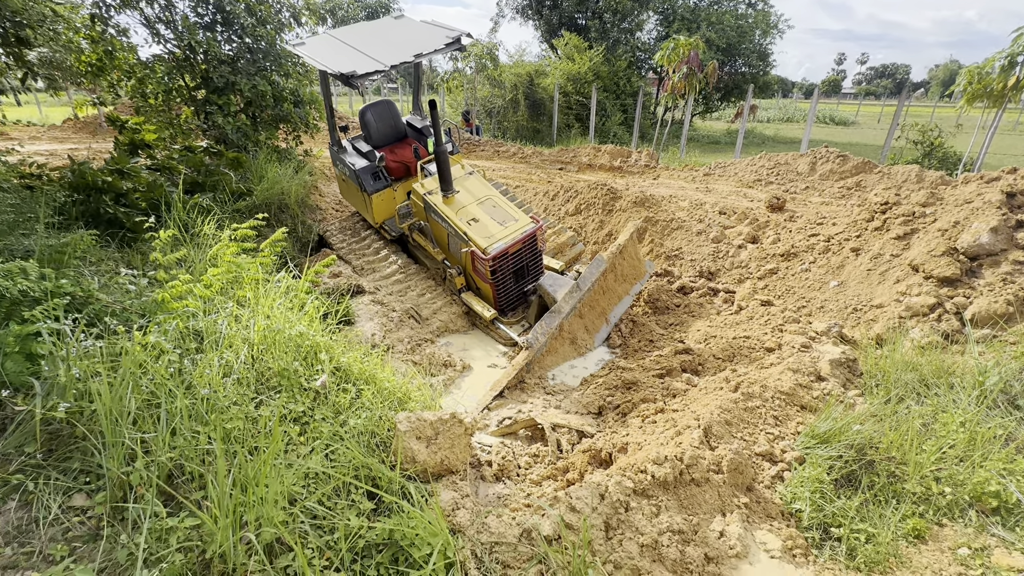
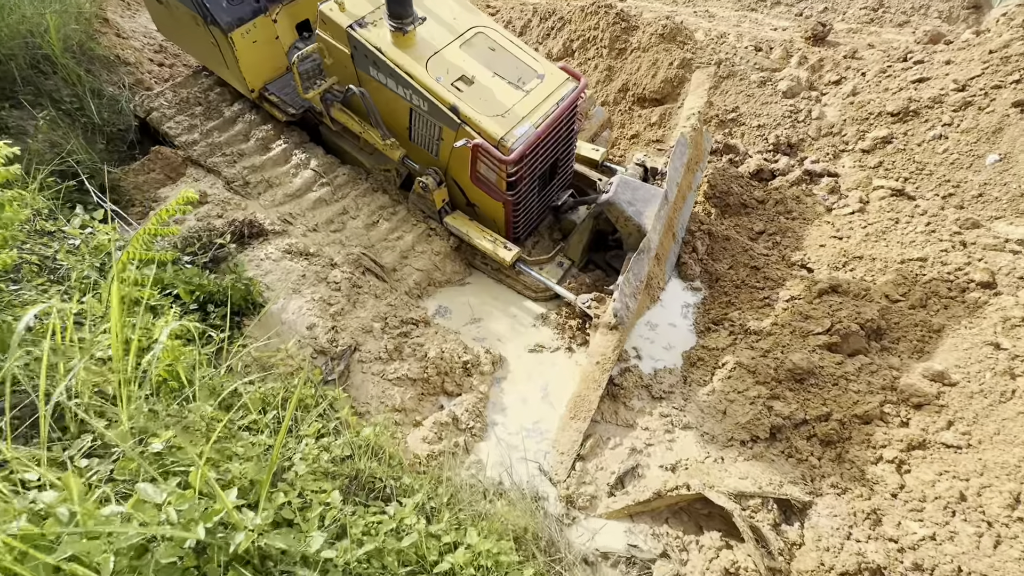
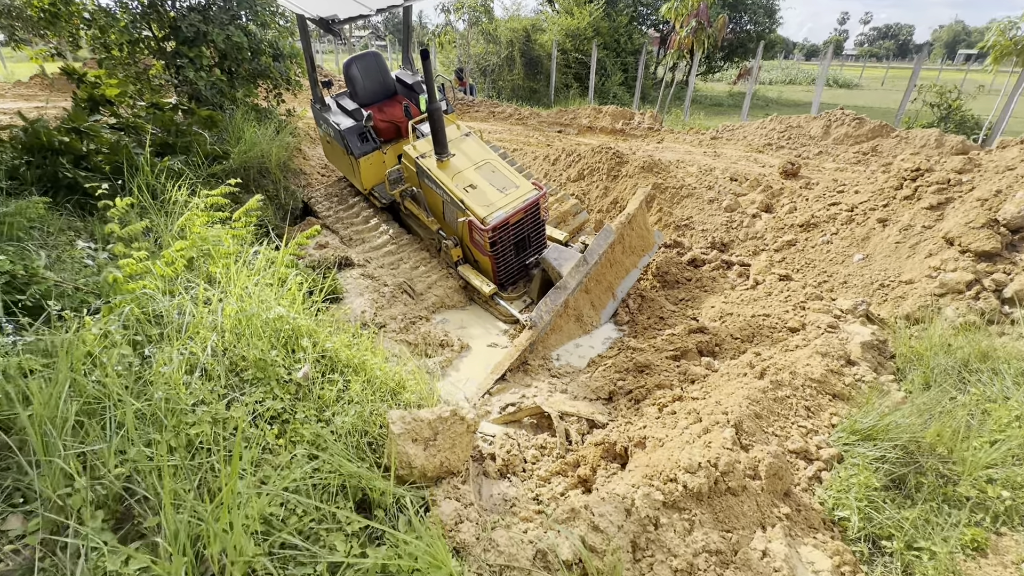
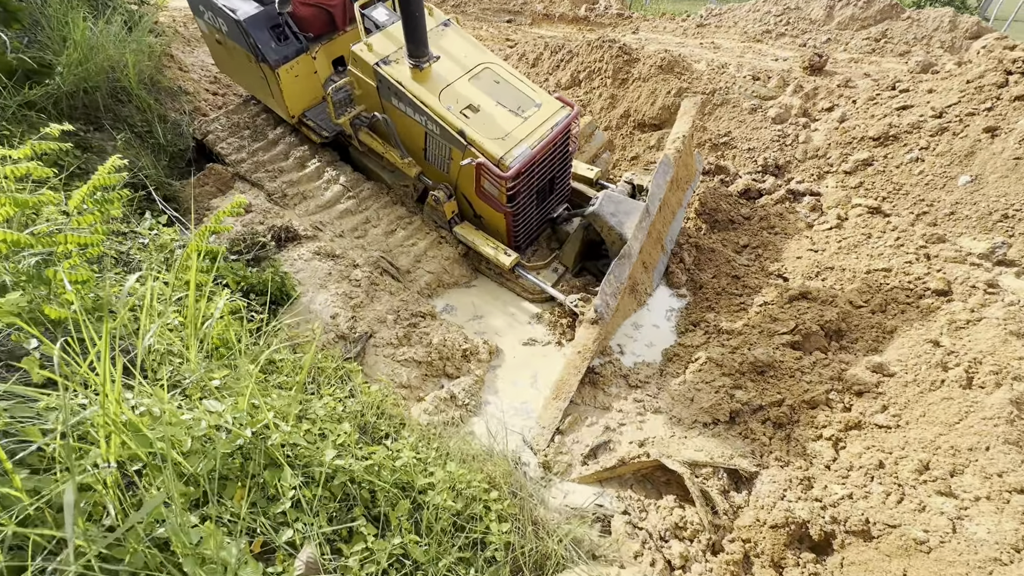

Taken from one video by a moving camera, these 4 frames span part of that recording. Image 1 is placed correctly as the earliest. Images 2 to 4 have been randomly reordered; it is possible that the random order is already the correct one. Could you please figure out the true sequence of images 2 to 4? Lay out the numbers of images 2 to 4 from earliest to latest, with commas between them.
3, 4, 2
